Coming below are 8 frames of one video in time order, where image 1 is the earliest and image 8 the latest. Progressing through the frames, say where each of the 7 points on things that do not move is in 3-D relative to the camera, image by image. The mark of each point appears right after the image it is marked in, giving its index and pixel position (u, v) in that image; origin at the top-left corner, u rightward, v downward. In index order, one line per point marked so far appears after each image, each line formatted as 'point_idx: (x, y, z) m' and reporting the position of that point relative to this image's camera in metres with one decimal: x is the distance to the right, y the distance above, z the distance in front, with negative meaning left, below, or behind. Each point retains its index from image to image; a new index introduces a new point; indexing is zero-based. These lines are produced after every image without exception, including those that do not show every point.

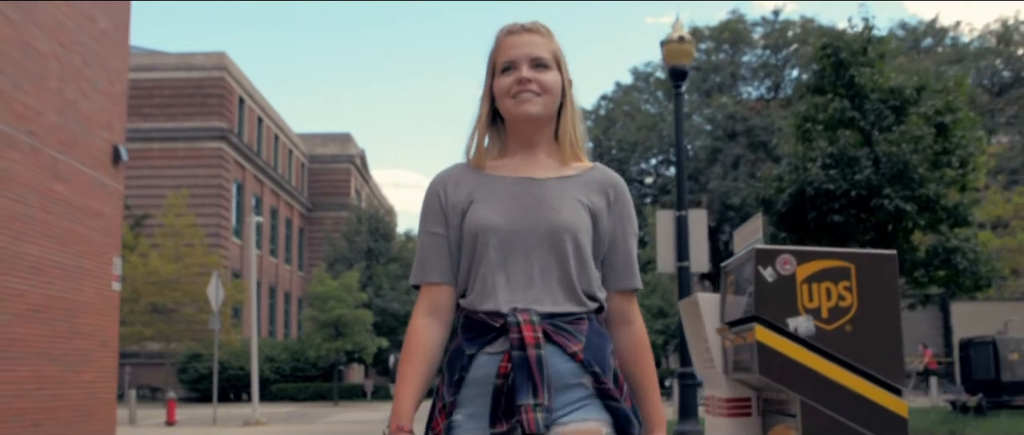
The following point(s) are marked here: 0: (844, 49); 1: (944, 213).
0: (+4.2, +2.1, +14.9) m
1: (+5.2, +0.1, +14.3) m
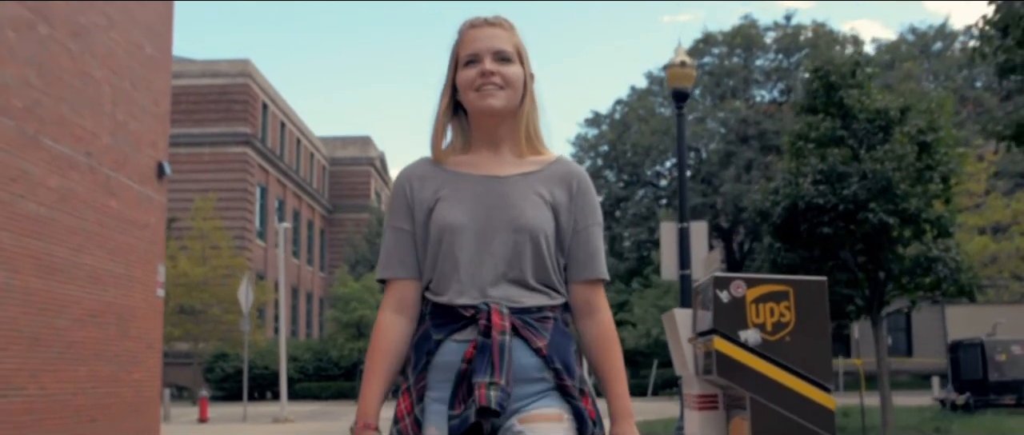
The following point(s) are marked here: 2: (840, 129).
0: (+4.4, +2.0, +16.0) m
1: (+5.4, -0.1, +15.5) m
2: (+4.4, +1.2, +16.0) m
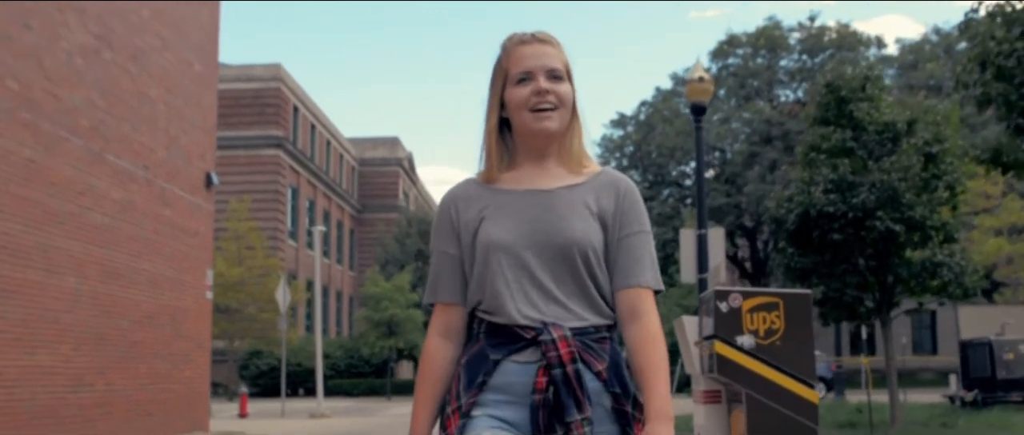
0: (+4.8, +1.9, +16.9) m
1: (+5.8, -0.2, +16.4) m
2: (+4.8, +1.1, +16.9) m
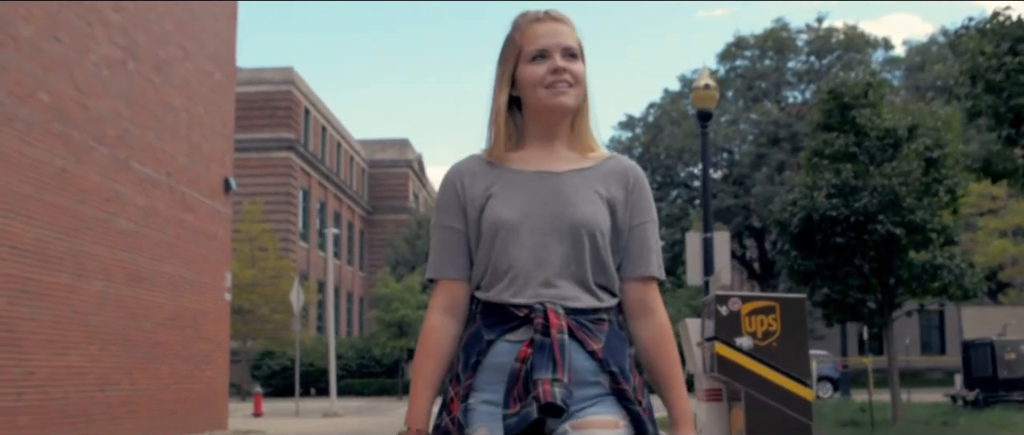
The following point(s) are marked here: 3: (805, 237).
0: (+4.9, +1.8, +17.4) m
1: (+6.0, -0.2, +16.8) m
2: (+5.0, +1.0, +17.3) m
3: (+4.4, -0.3, +17.7) m
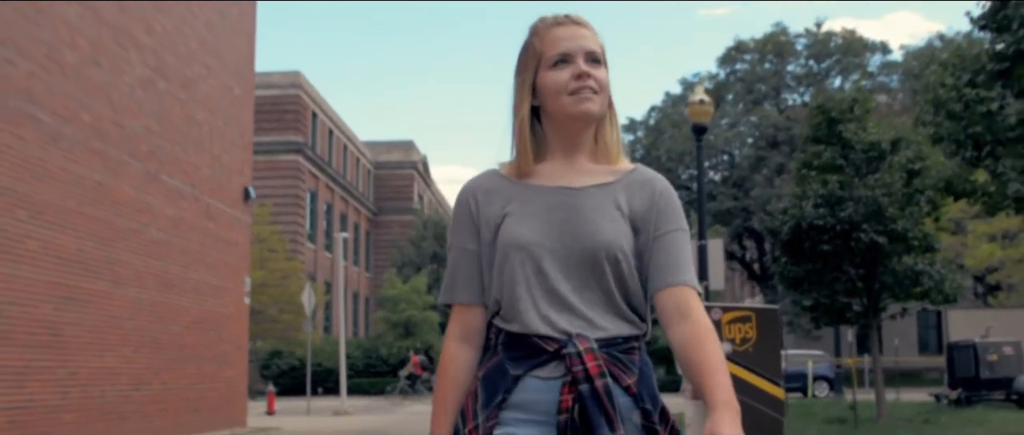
0: (+5.0, +1.7, +18.4) m
1: (+6.0, -0.4, +17.8) m
2: (+5.1, +0.9, +18.3) m
3: (+4.4, -0.4, +18.7) m
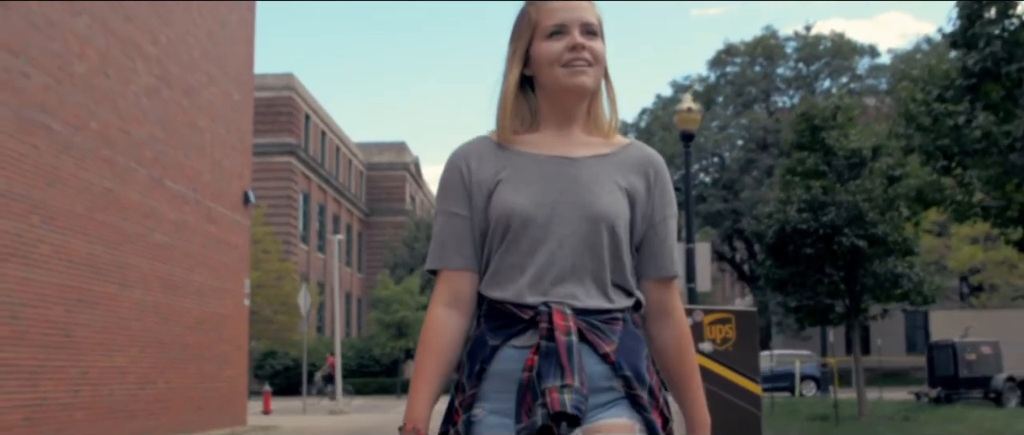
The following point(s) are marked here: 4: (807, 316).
0: (+4.9, +1.6, +19.0) m
1: (+5.9, -0.4, +18.4) m
2: (+4.9, +0.8, +18.9) m
3: (+4.3, -0.5, +19.3) m
4: (+4.9, -1.6, +19.5) m
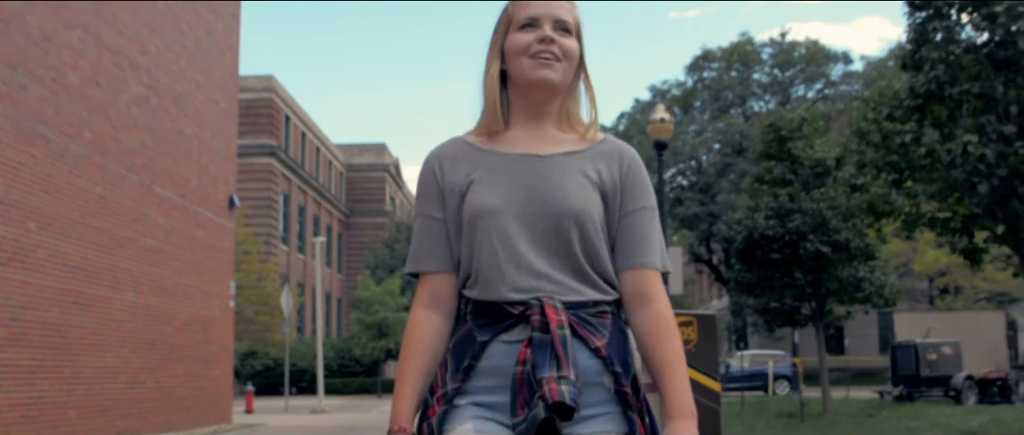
0: (+4.5, +1.5, +19.7) m
1: (+5.6, -0.5, +19.2) m
2: (+4.6, +0.7, +19.7) m
3: (+4.0, -0.6, +20.1) m
4: (+4.5, -1.7, +20.3) m
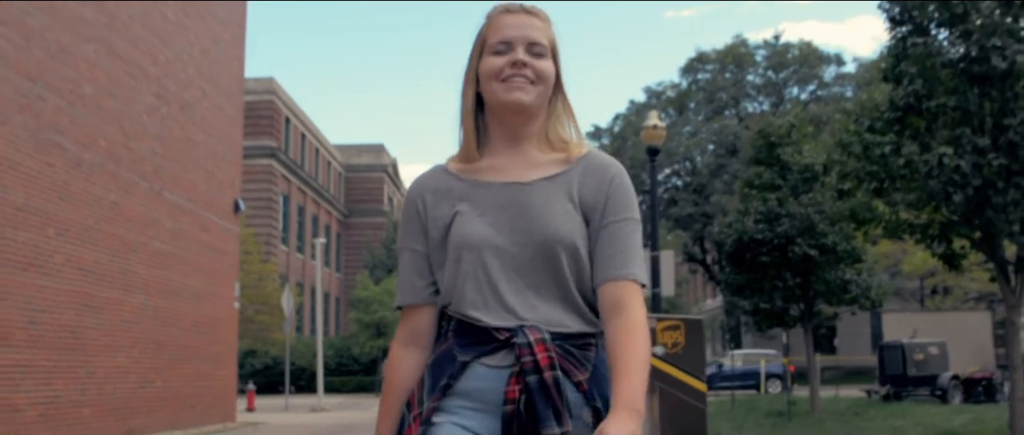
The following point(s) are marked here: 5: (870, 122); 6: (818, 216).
0: (+4.5, +1.4, +20.3) m
1: (+5.5, -0.6, +19.8) m
2: (+4.5, +0.7, +20.3) m
3: (+3.9, -0.7, +20.7) m
4: (+4.4, -1.8, +20.9) m
5: (+3.9, +1.0, +12.7) m
6: (+5.1, 0.0, +19.7) m
